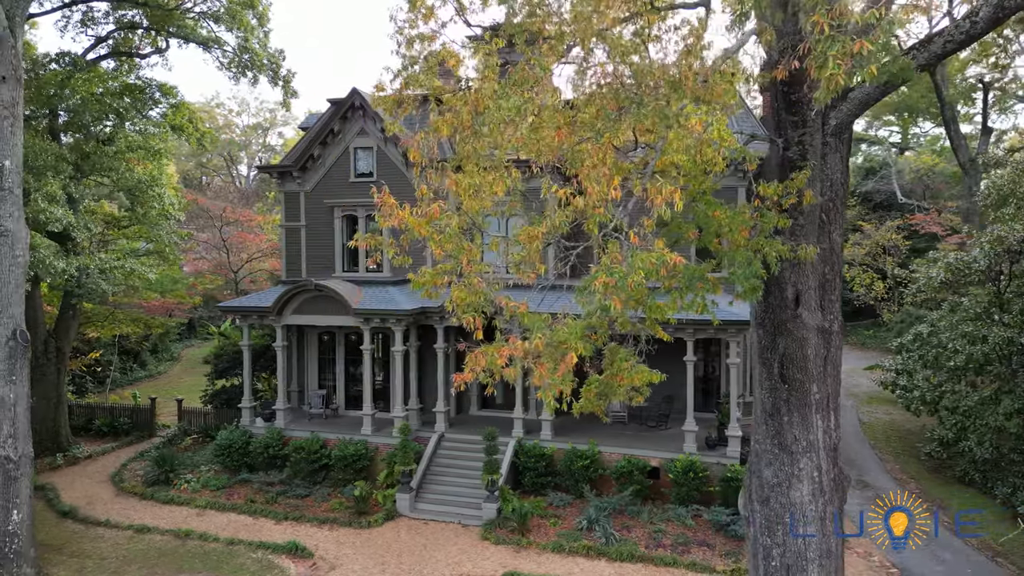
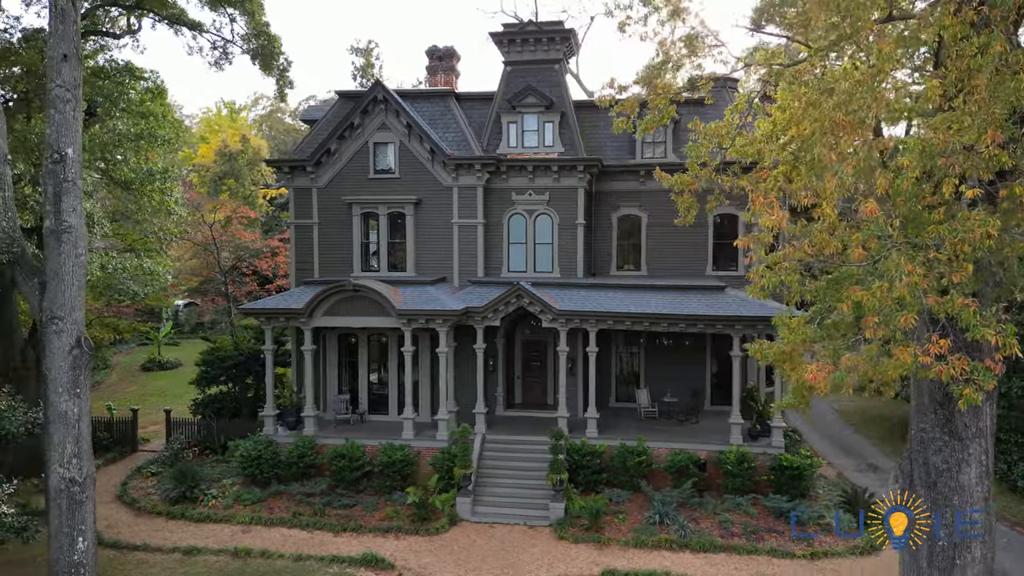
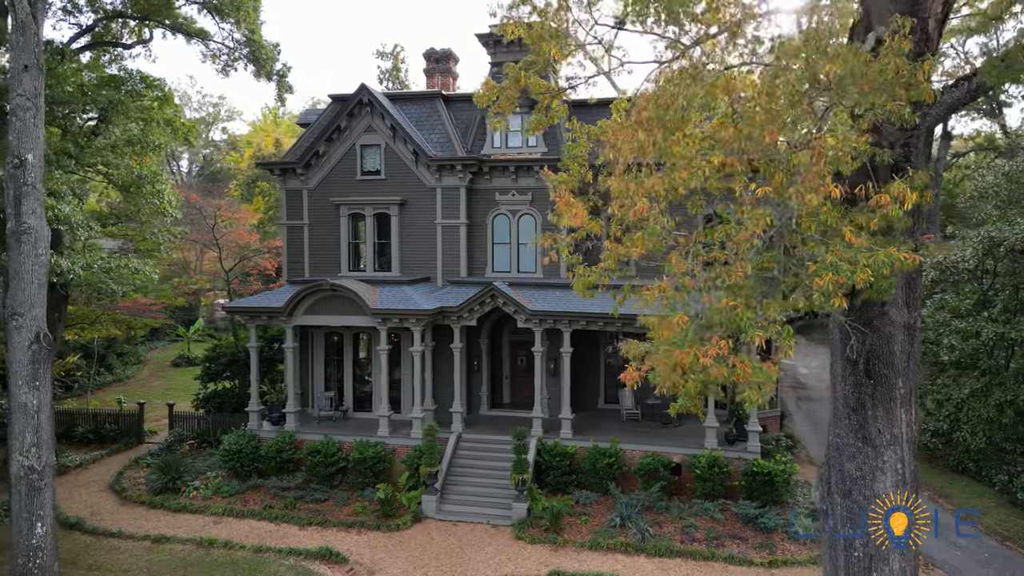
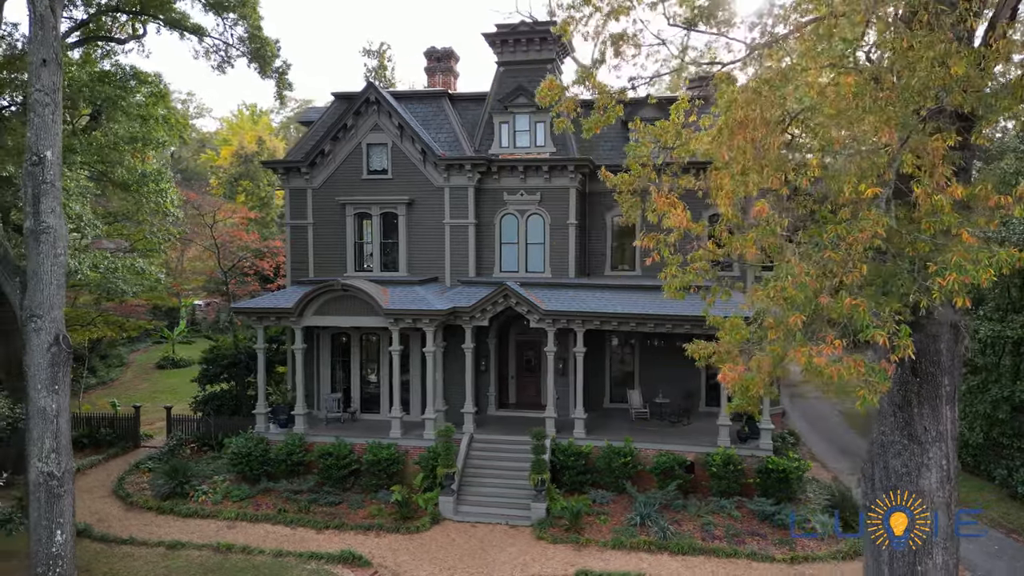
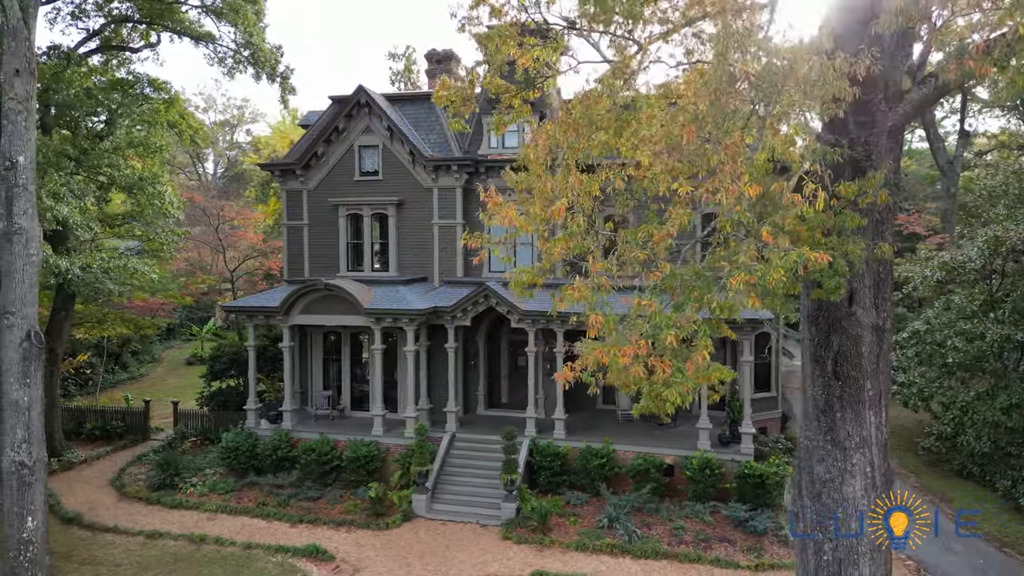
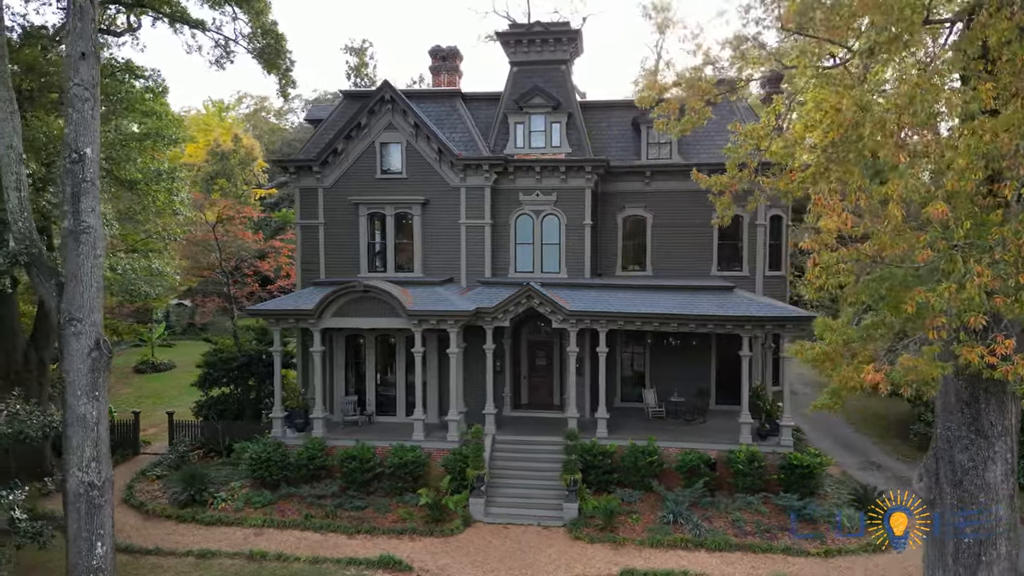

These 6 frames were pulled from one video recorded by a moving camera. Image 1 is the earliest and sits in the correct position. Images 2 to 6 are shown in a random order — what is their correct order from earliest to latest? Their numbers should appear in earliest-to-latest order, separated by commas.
5, 3, 4, 2, 6
